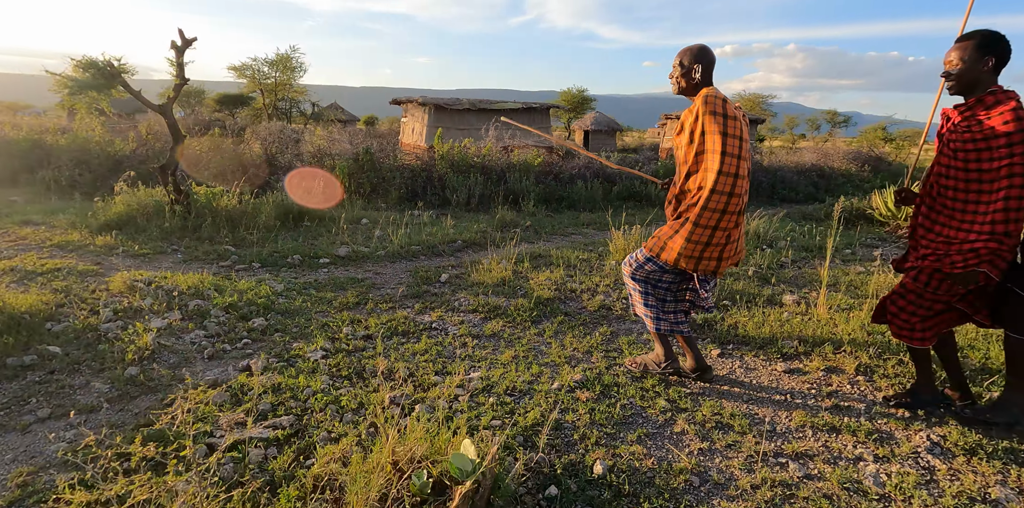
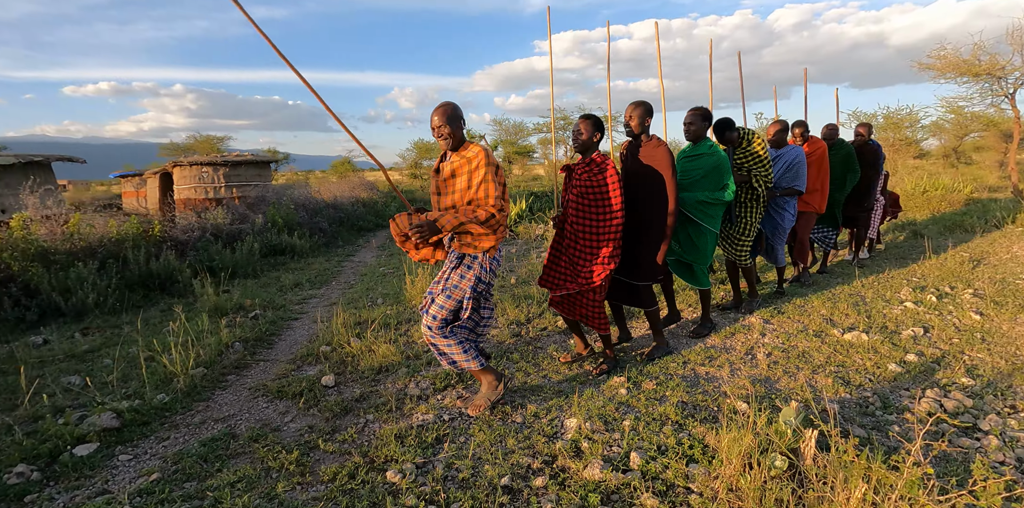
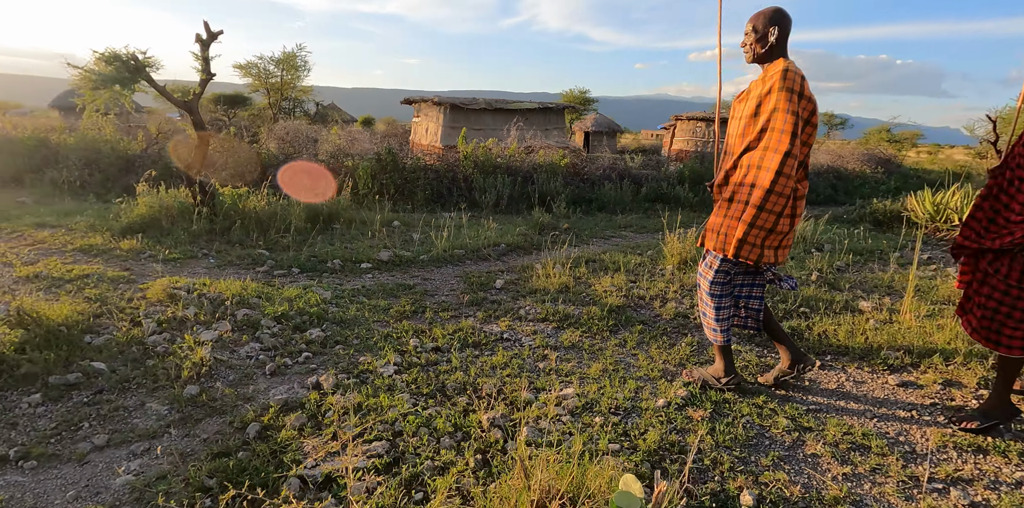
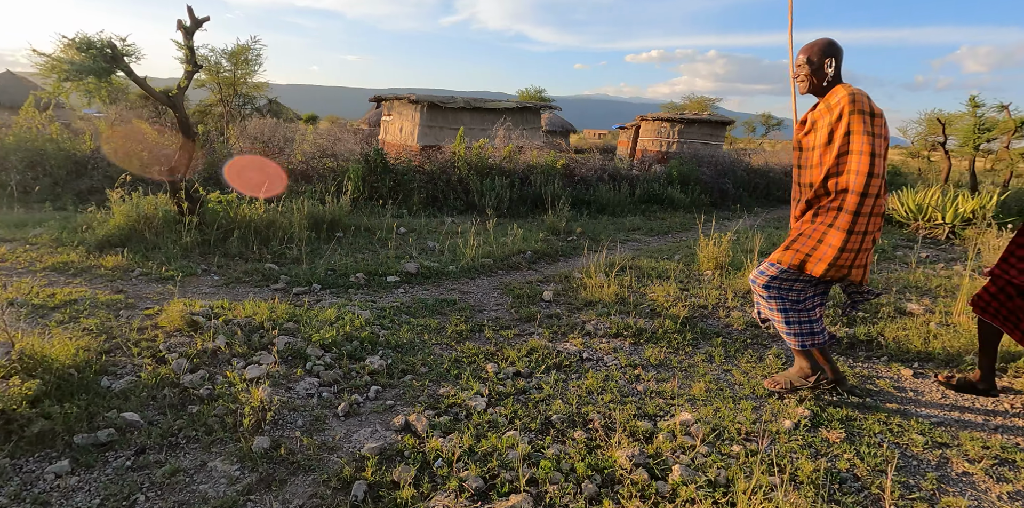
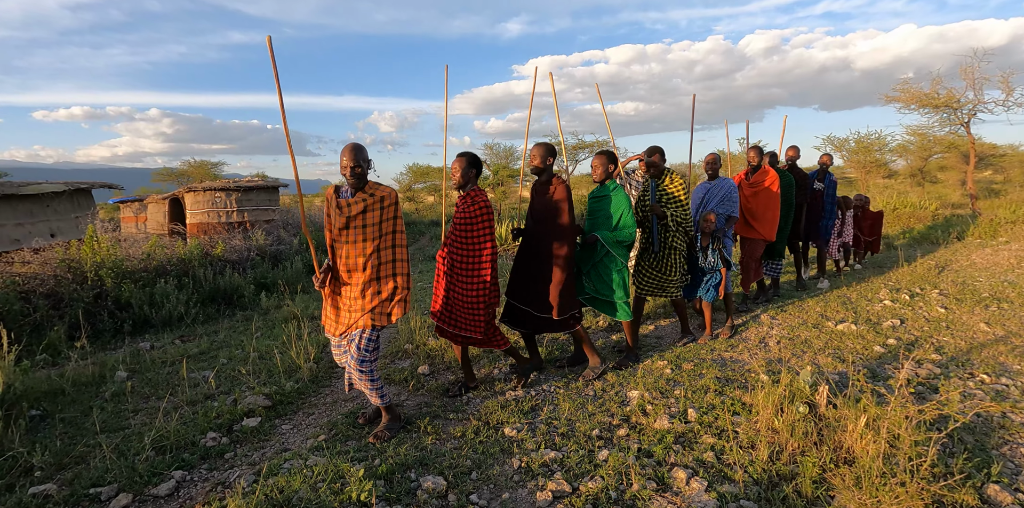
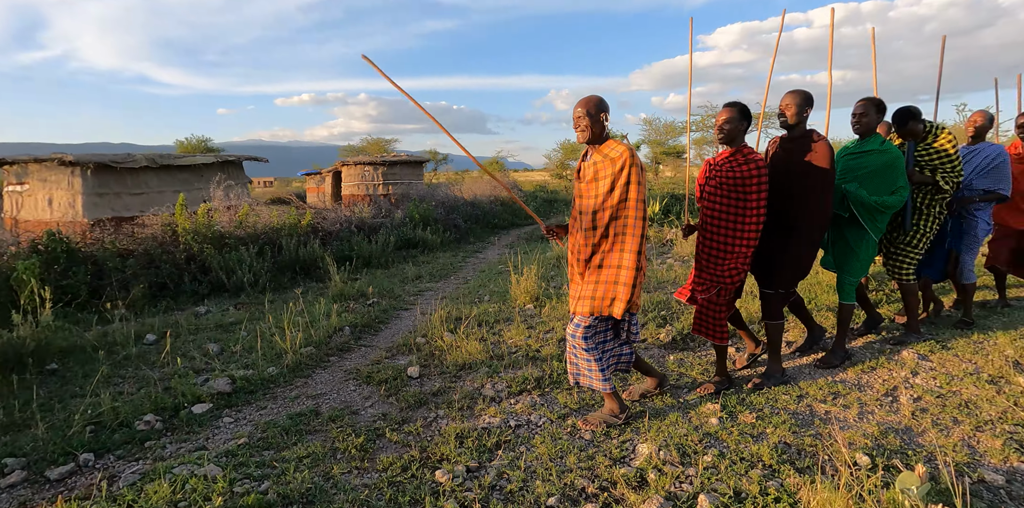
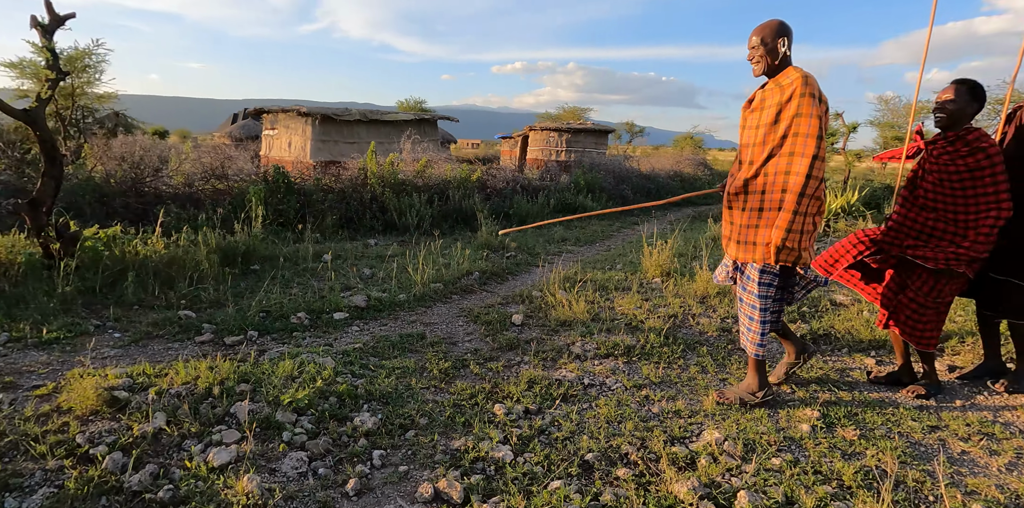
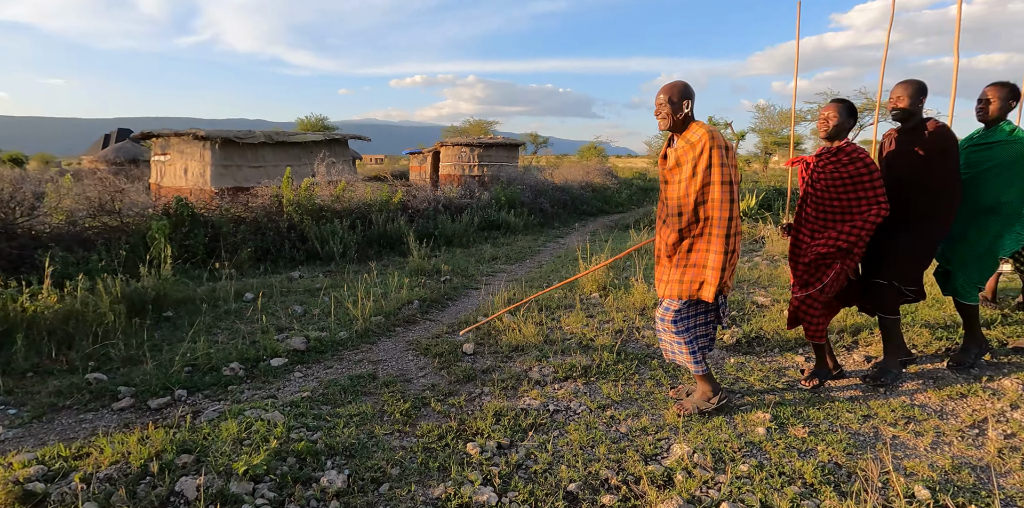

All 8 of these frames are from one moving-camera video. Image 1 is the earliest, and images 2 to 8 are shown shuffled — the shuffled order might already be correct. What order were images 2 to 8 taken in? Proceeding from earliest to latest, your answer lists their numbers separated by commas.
3, 4, 7, 8, 6, 2, 5
